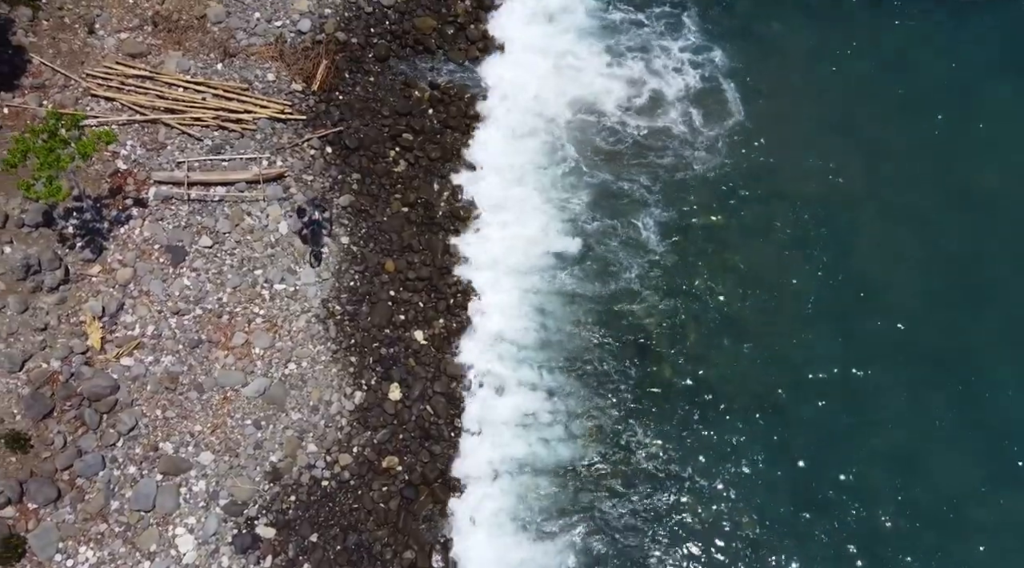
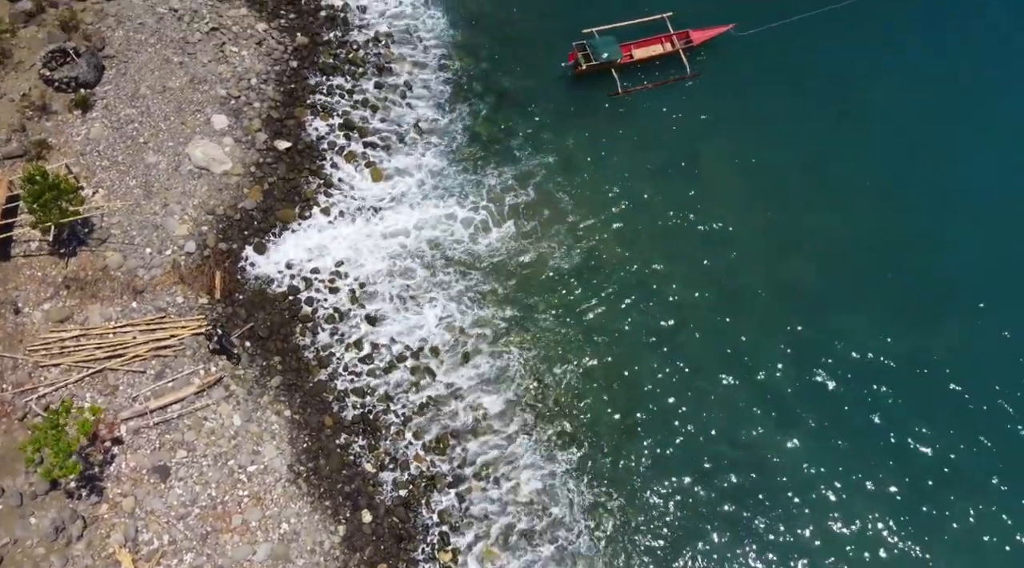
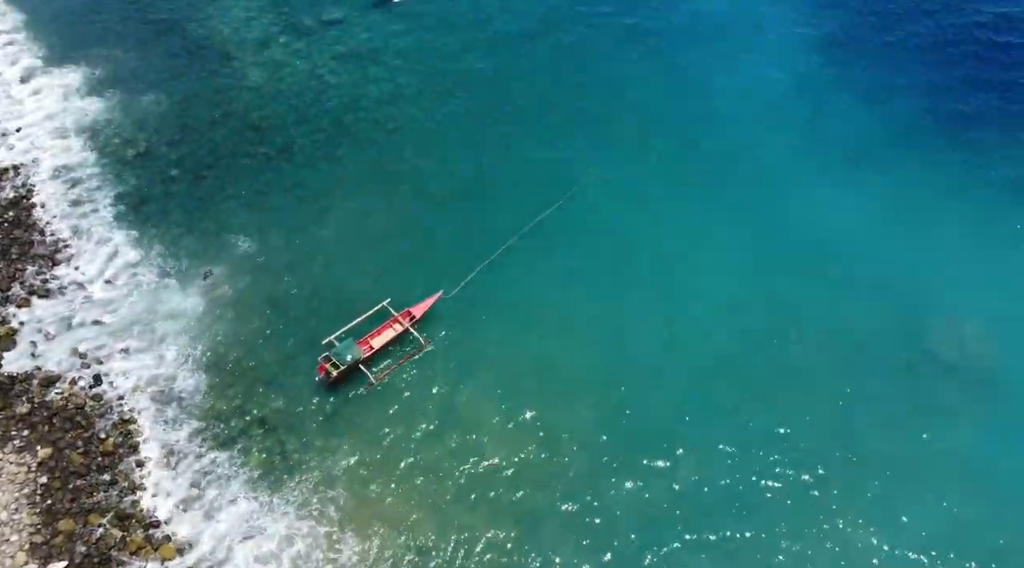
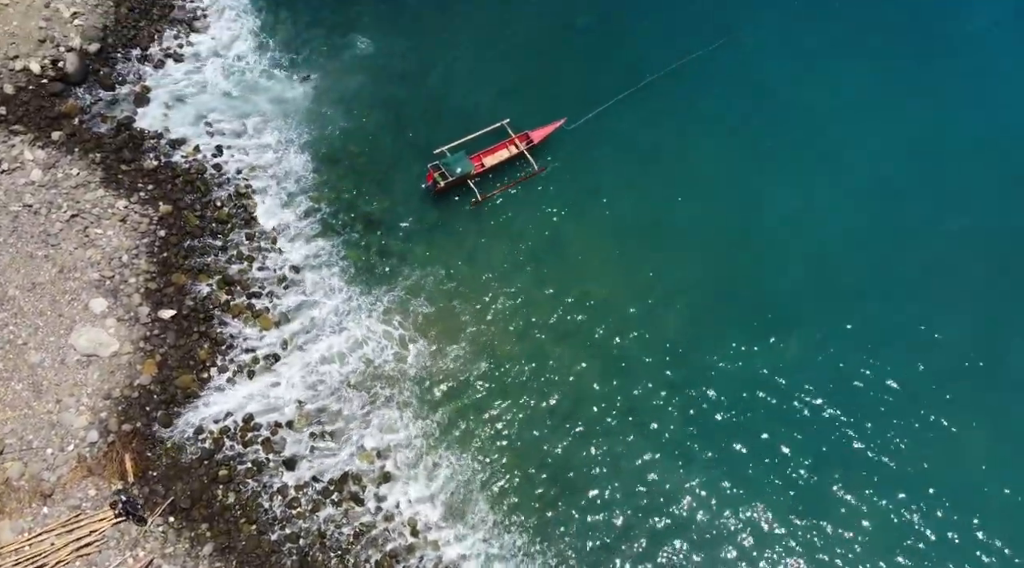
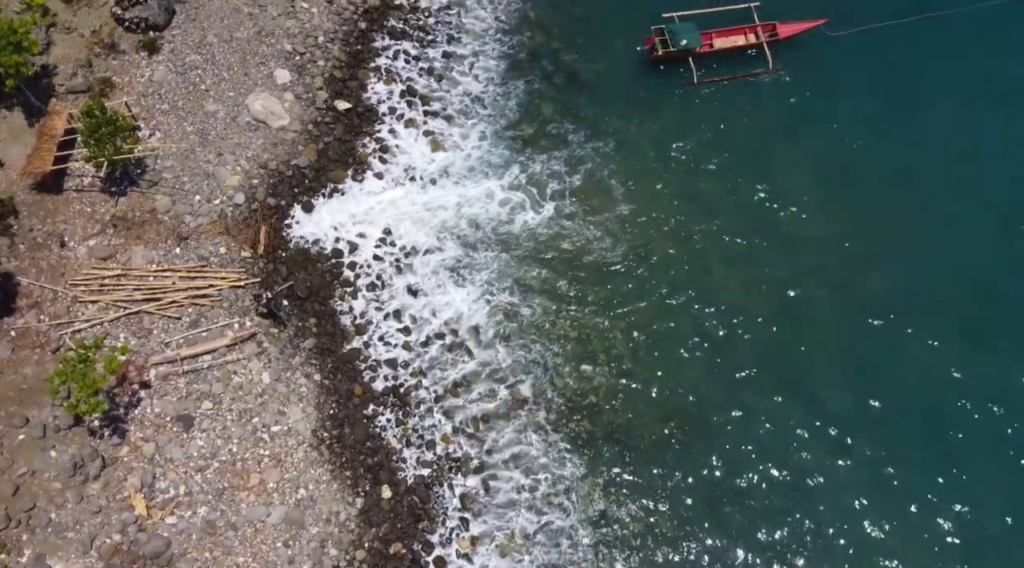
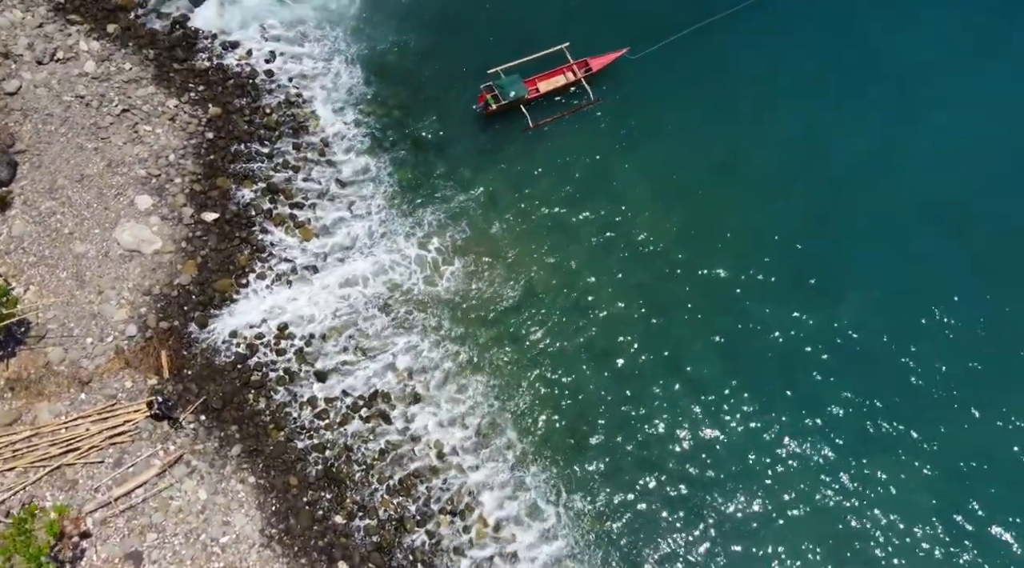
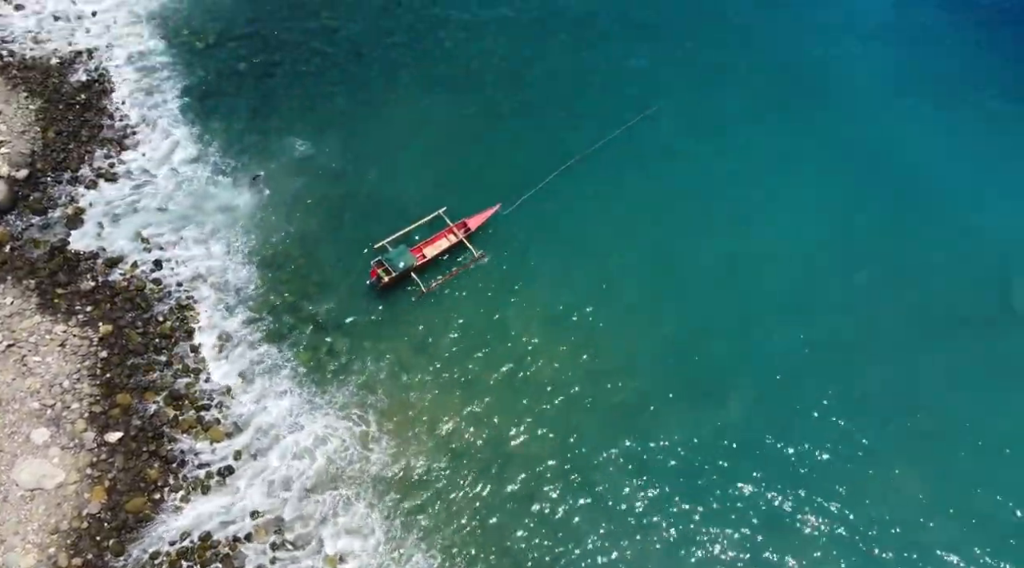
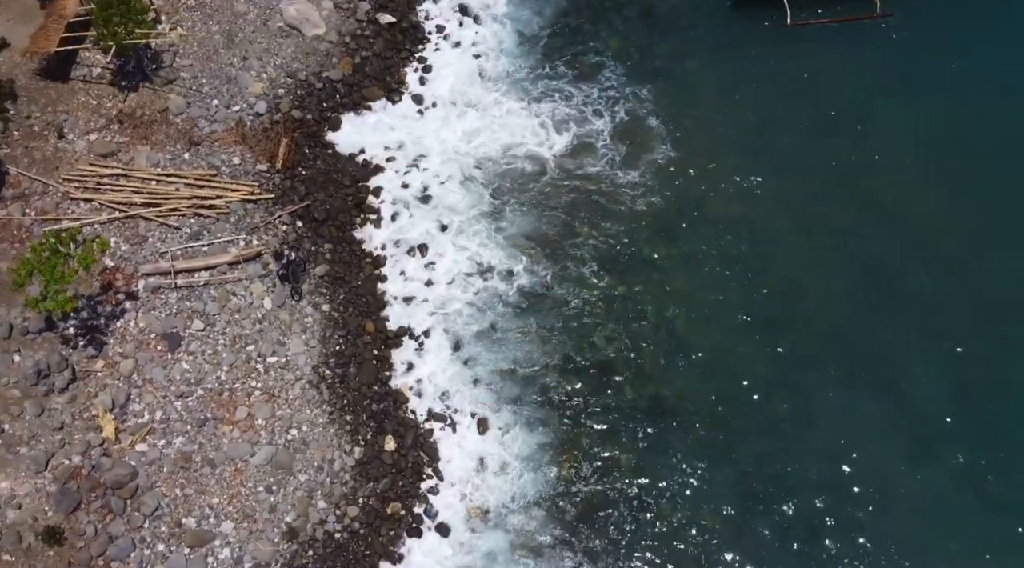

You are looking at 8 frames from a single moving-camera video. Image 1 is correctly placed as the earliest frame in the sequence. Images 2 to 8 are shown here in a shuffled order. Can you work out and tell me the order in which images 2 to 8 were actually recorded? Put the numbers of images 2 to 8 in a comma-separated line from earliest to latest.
8, 5, 2, 6, 4, 7, 3
